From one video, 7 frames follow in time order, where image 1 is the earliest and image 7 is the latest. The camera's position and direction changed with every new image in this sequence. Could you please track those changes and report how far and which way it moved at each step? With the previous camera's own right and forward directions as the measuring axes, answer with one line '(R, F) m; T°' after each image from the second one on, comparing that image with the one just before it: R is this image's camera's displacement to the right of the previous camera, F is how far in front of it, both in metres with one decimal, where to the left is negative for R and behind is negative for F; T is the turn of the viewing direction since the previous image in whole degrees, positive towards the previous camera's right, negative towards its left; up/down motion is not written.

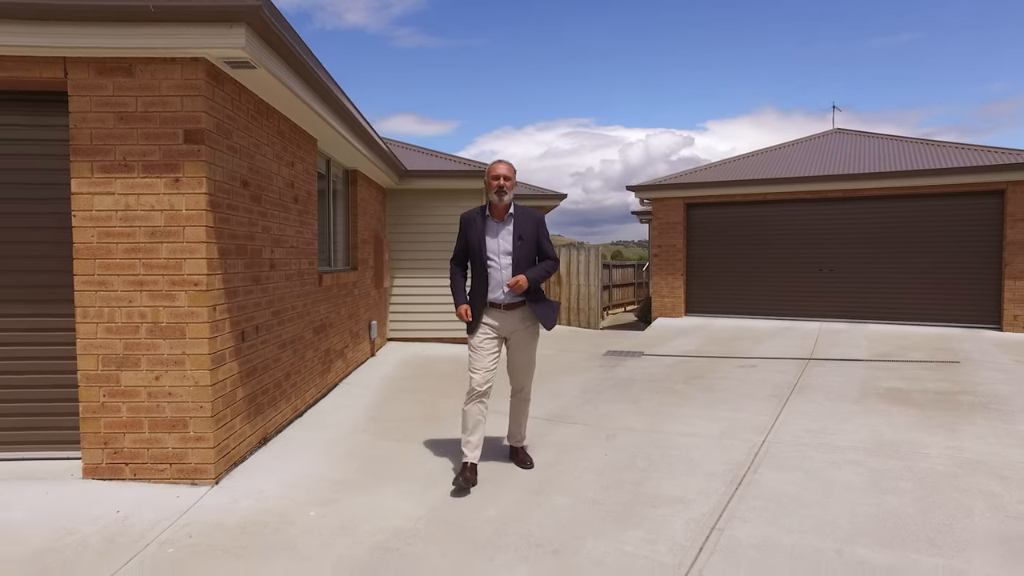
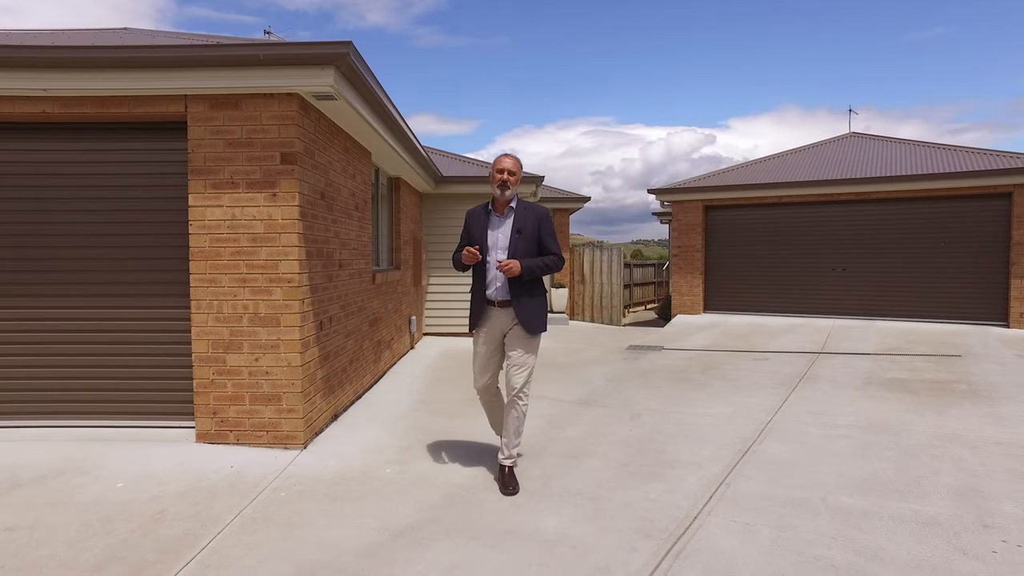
(-0.1, -0.7) m; -2°
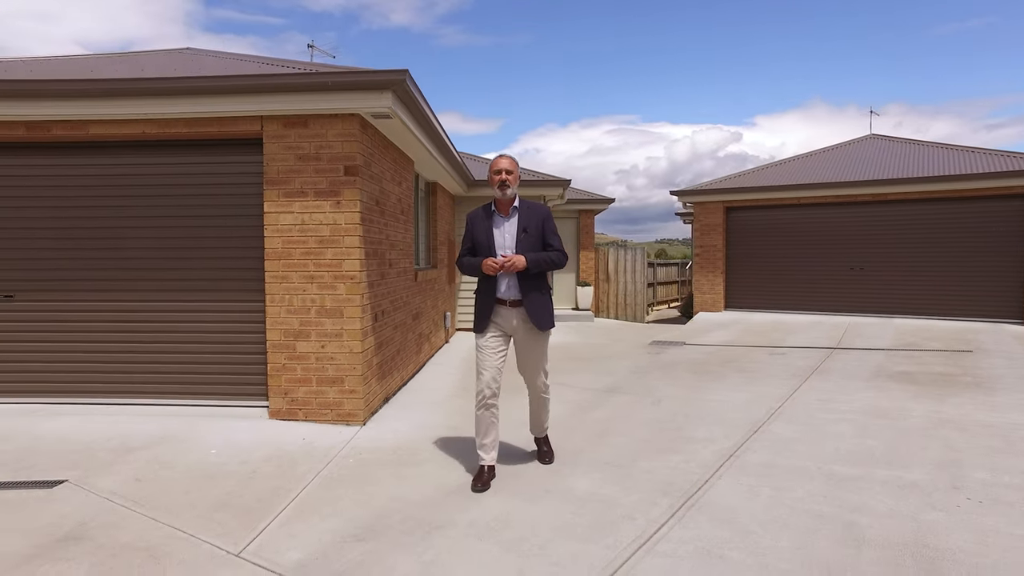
(-0.1, -0.5) m; -2°
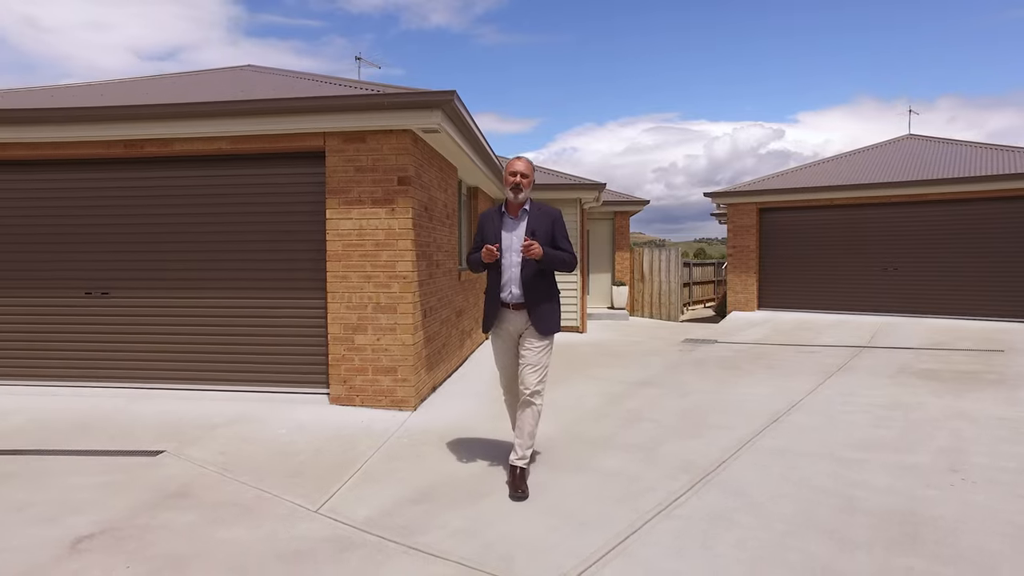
(0.0, -0.5) m; -3°
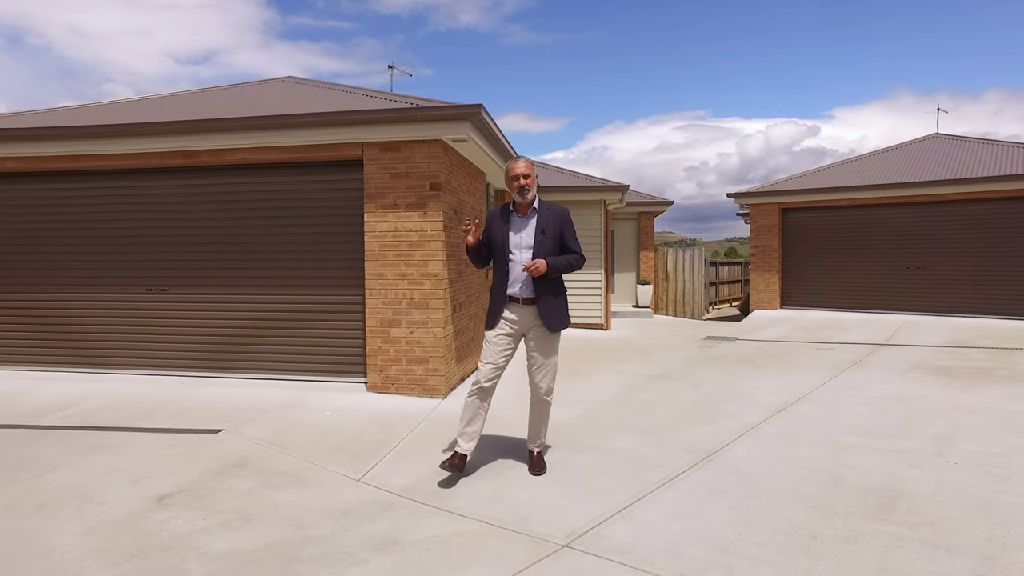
(+0.1, -0.4) m; -3°
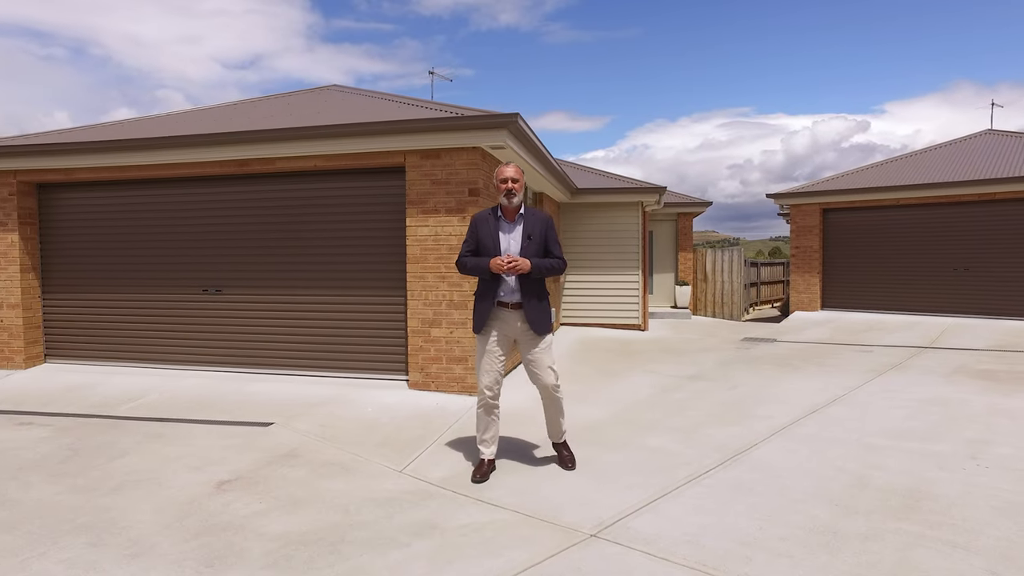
(0.0, -0.2) m; -3°
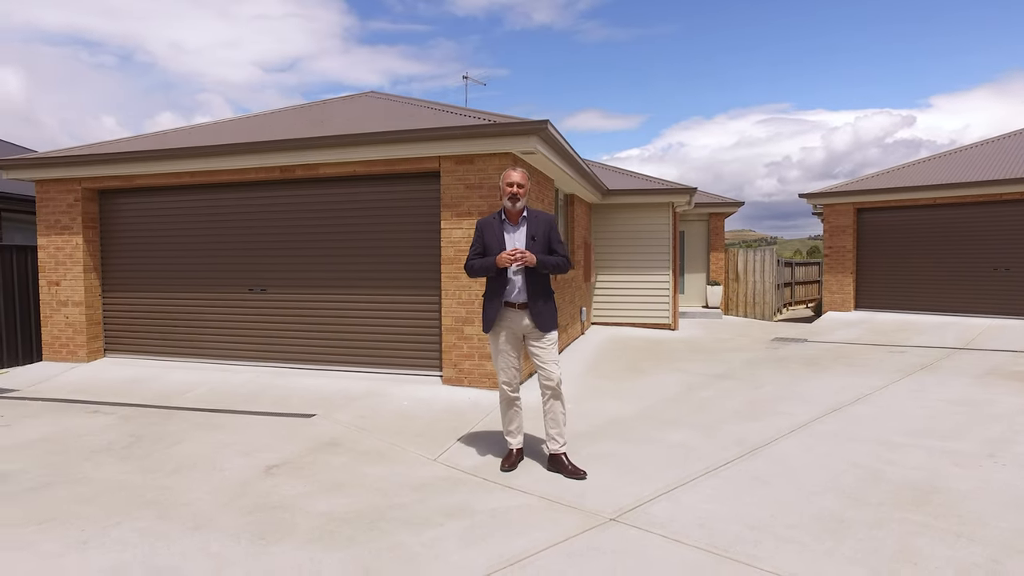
(0.0, -0.2) m; -3°
